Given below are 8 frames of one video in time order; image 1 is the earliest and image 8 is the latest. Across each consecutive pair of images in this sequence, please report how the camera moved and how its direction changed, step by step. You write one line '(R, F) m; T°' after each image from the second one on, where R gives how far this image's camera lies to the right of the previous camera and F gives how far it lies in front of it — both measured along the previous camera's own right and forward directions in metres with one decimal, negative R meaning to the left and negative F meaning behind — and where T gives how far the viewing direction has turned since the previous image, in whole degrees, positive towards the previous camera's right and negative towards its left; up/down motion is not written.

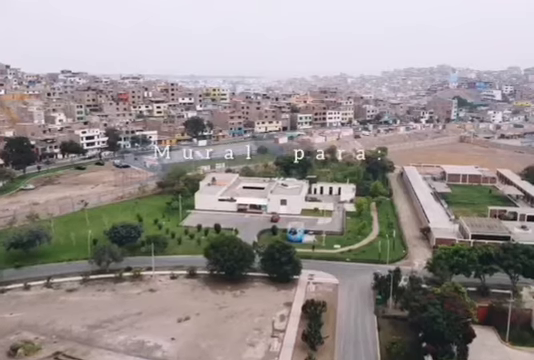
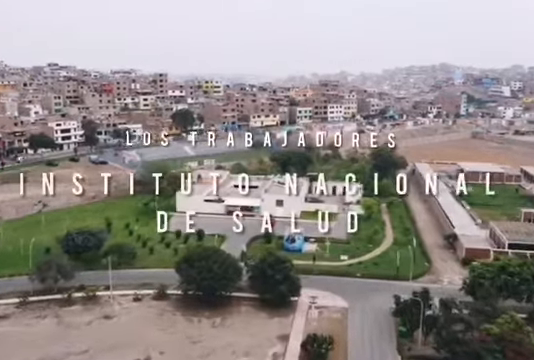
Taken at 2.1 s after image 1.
(+0.5, +8.0) m; 0°
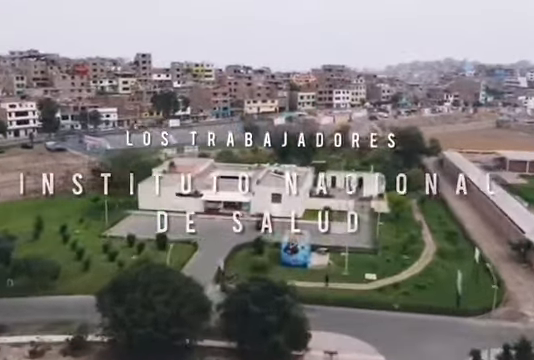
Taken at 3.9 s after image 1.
(+0.5, +11.7) m; 0°
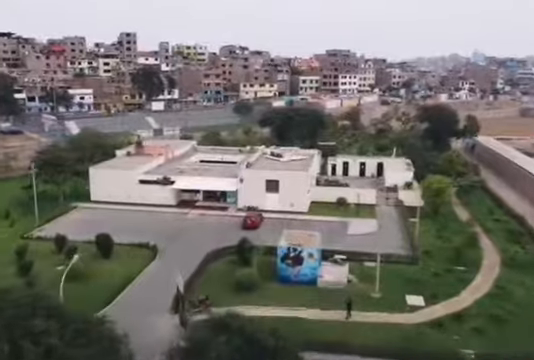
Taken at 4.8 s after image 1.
(+0.4, +8.6) m; 0°
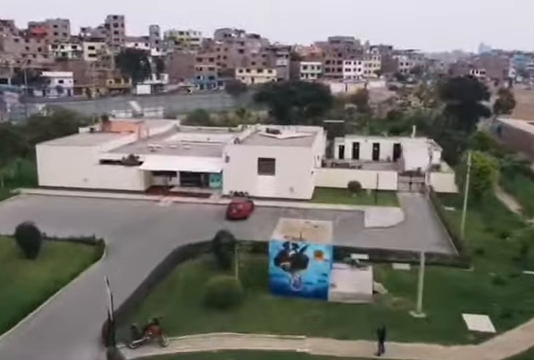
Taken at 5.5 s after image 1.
(+0.3, +5.4) m; 0°
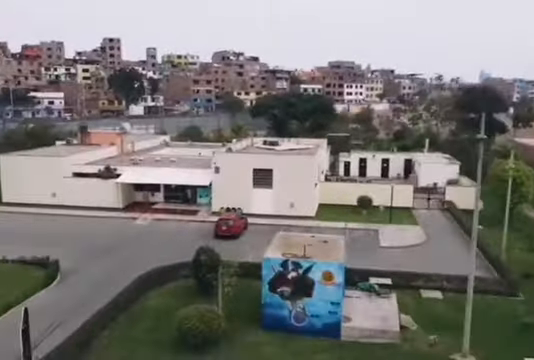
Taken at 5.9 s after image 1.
(+0.1, +2.7) m; 0°
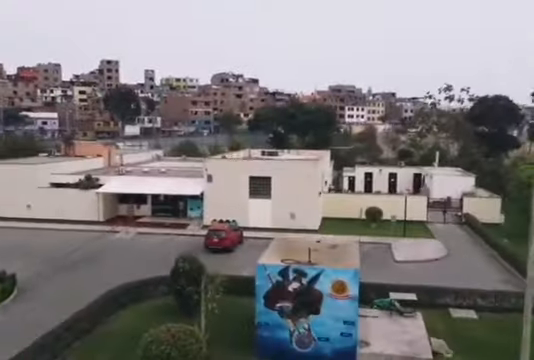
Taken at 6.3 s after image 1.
(+0.1, +1.8) m; 0°
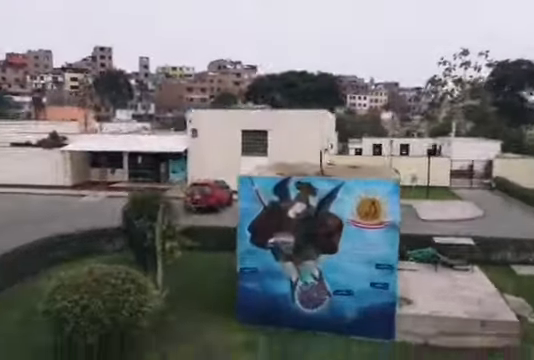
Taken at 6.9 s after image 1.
(+0.1, +2.4) m; 0°
